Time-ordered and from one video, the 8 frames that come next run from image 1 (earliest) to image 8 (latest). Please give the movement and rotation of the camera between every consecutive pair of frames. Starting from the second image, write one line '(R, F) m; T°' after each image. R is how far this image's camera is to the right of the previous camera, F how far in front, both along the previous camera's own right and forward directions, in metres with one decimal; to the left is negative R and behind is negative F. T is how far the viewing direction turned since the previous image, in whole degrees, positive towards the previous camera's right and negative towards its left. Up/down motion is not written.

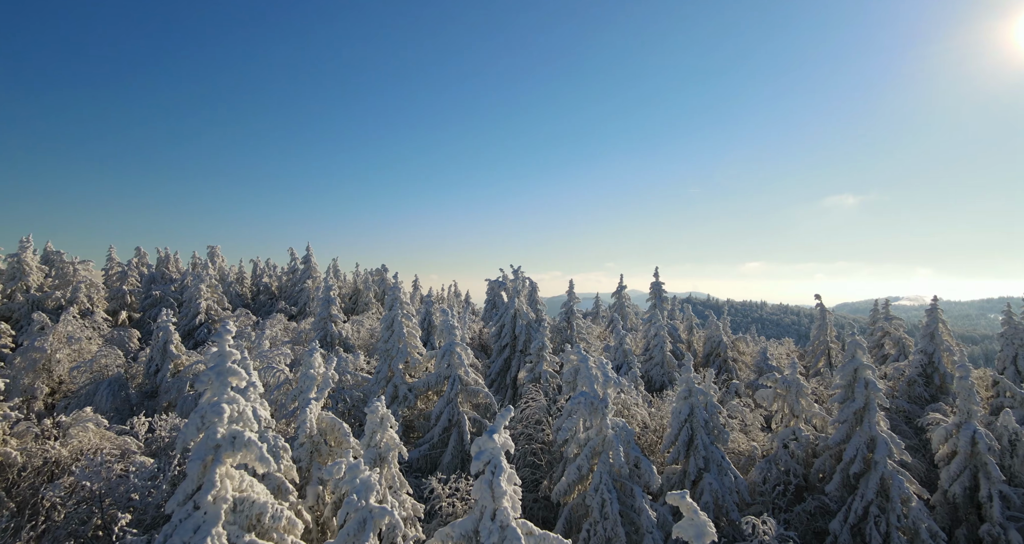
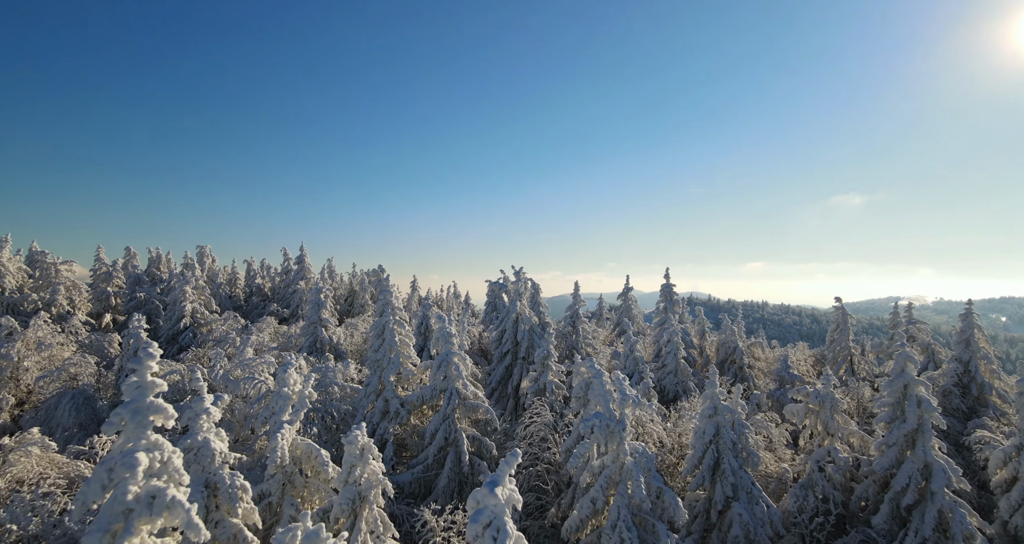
(-0.1, +1.9) m; 0°
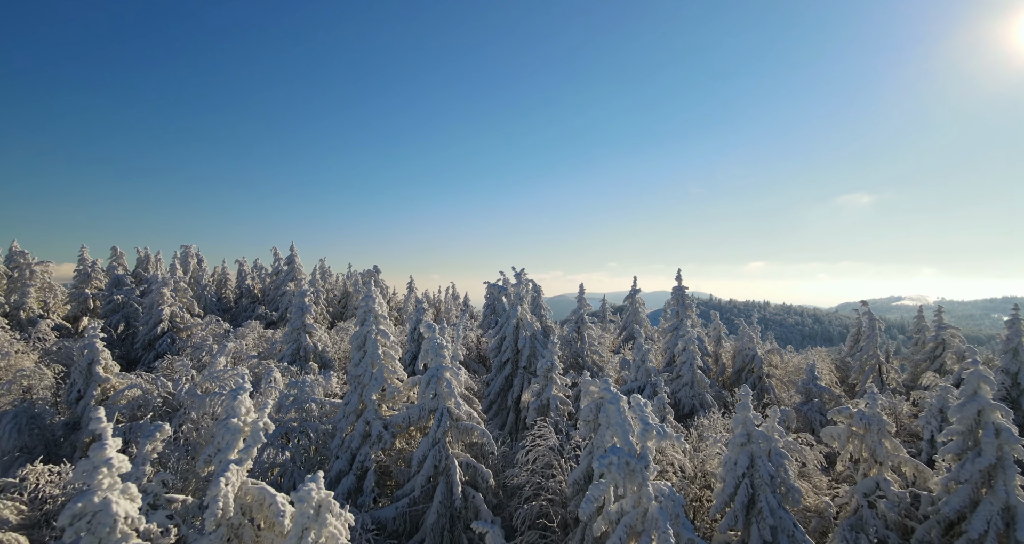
(0.0, +2.3) m; 0°
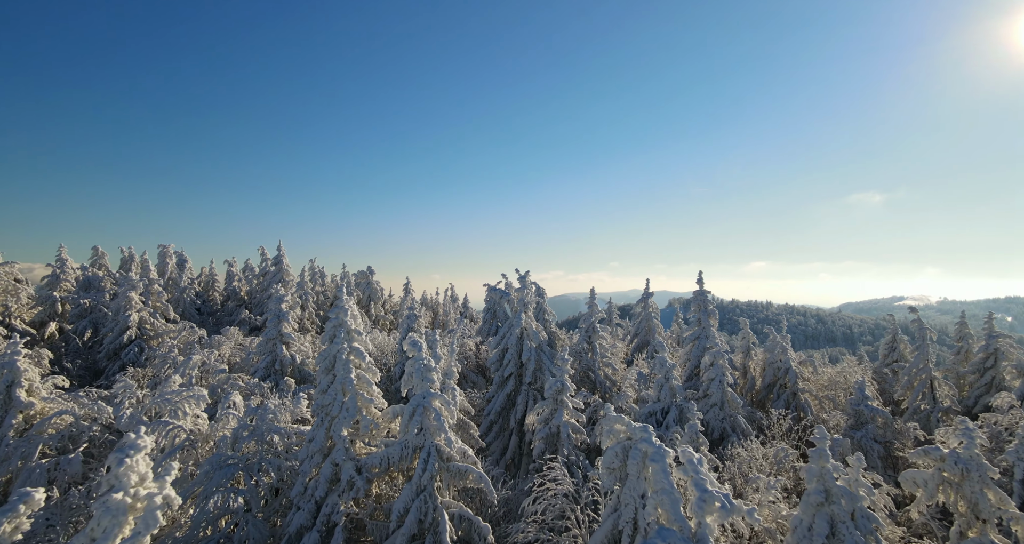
(-0.1, +3.1) m; 0°
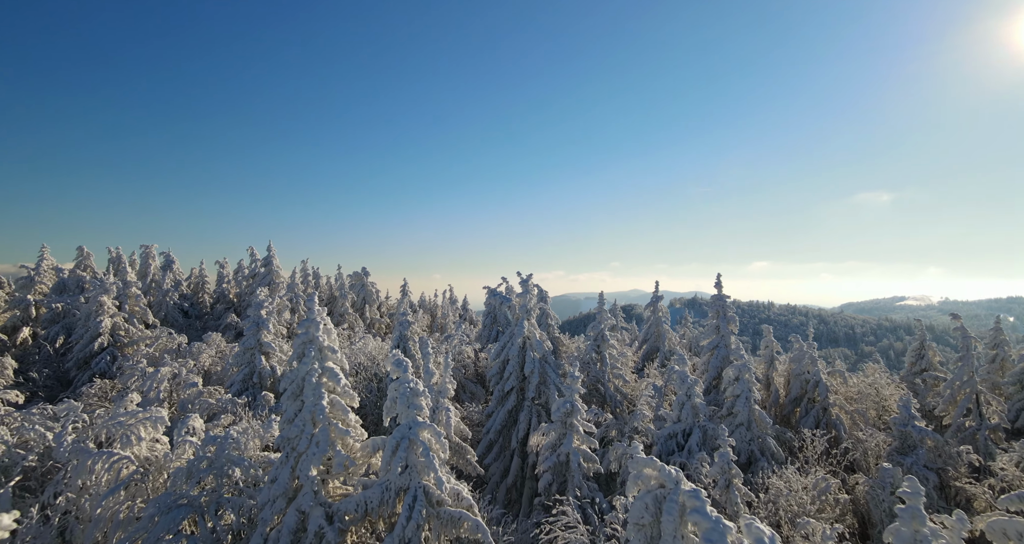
(-0.1, +2.2) m; 0°
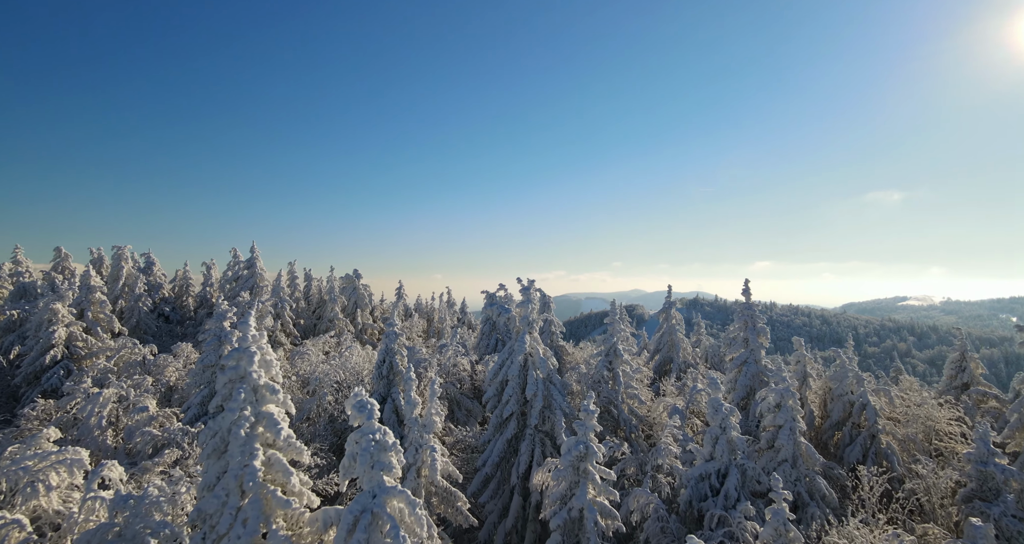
(0.0, +2.9) m; 0°
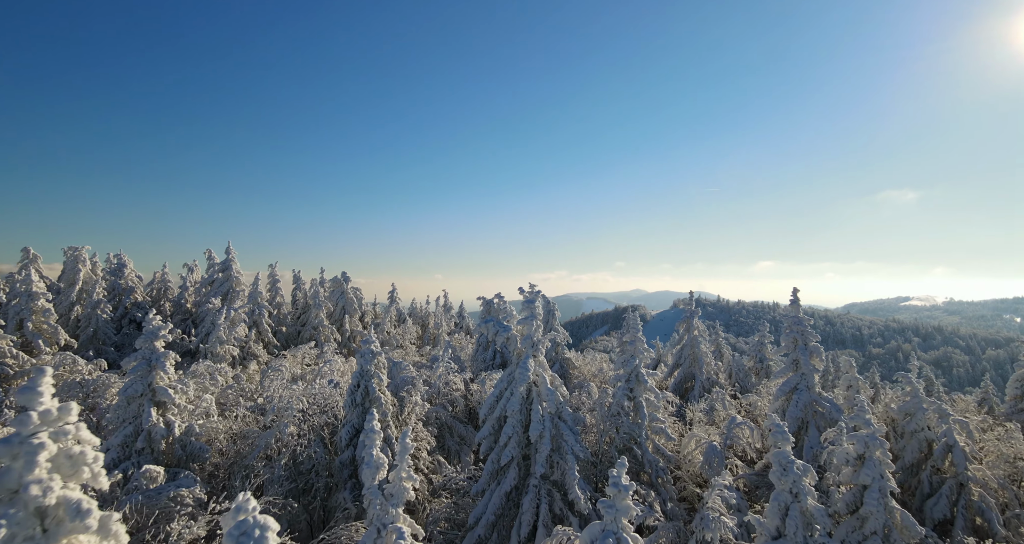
(0.0, +3.8) m; 0°
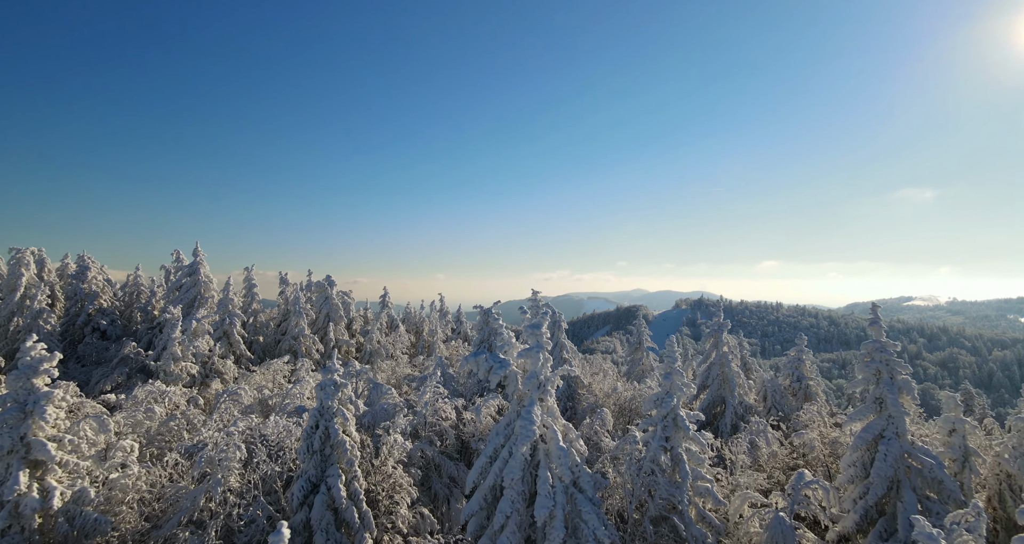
(0.0, +4.1) m; 0°
